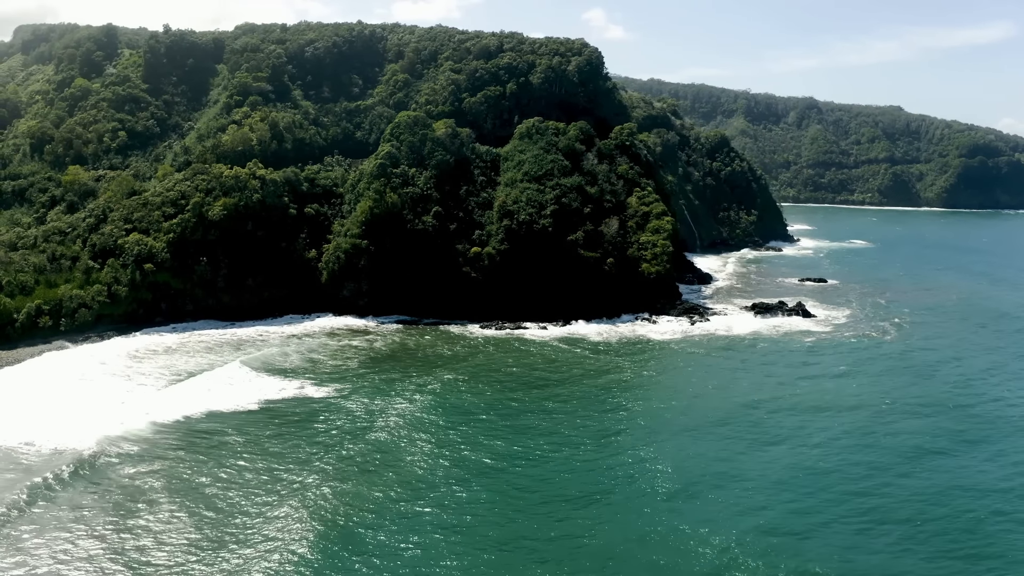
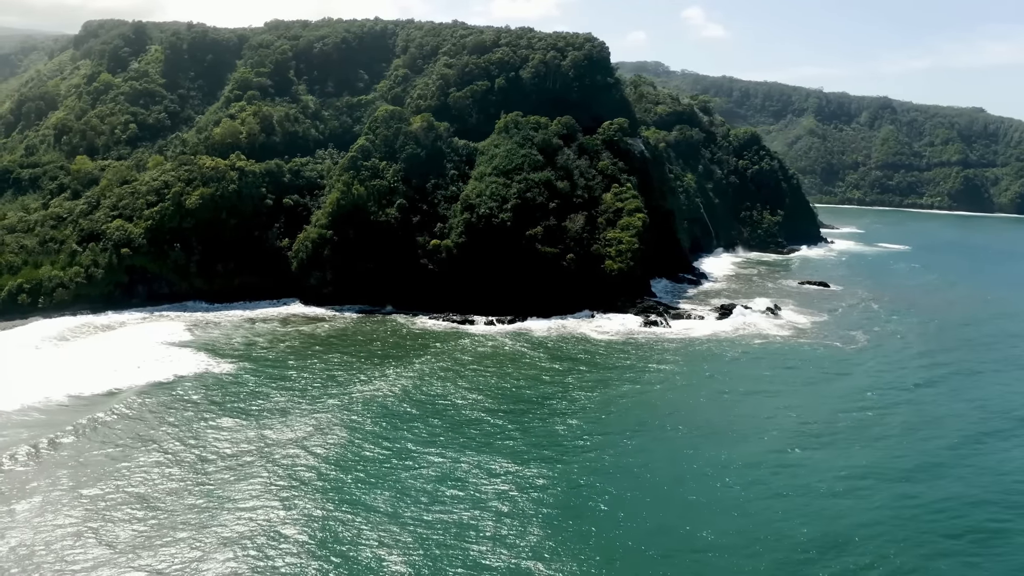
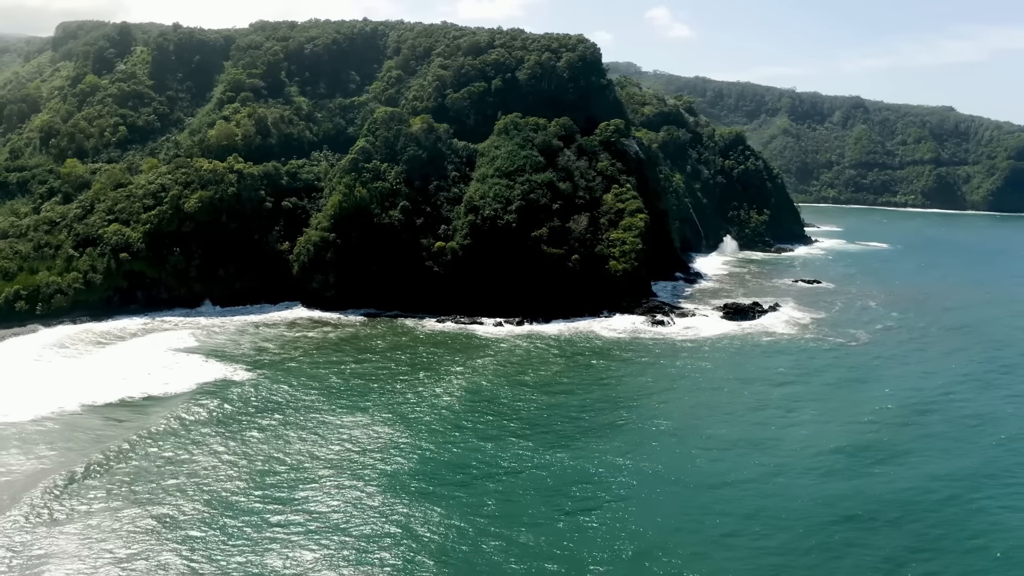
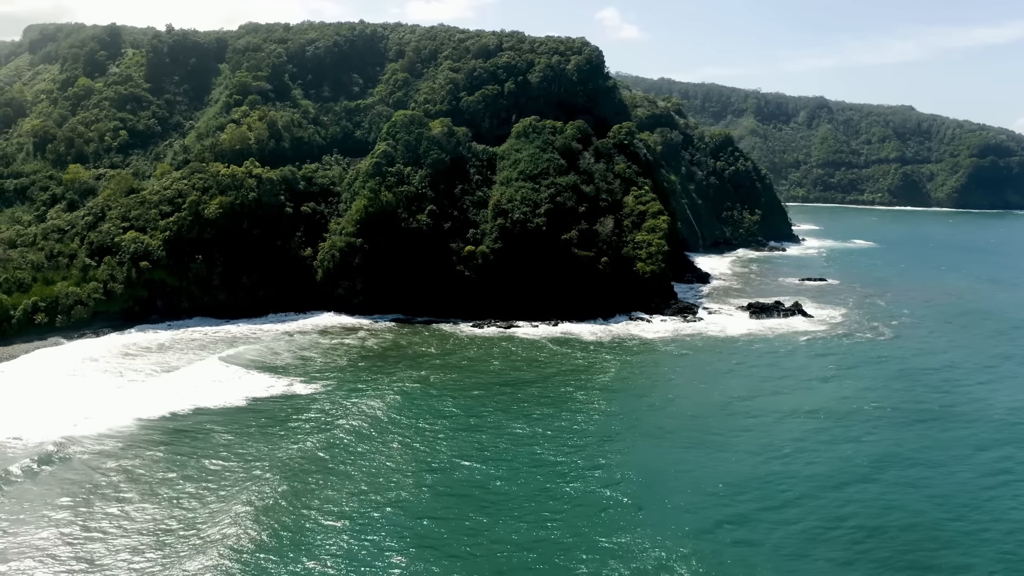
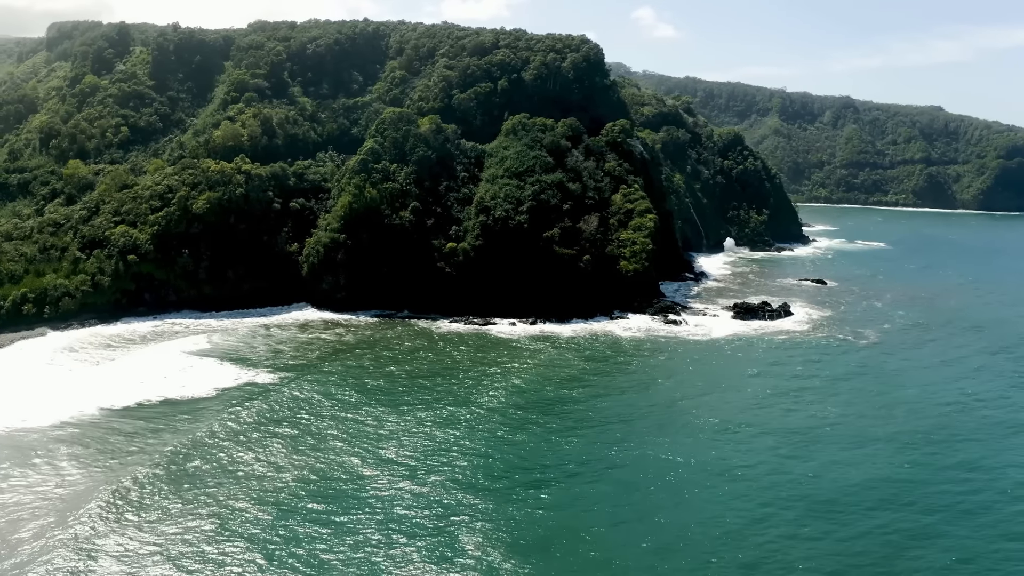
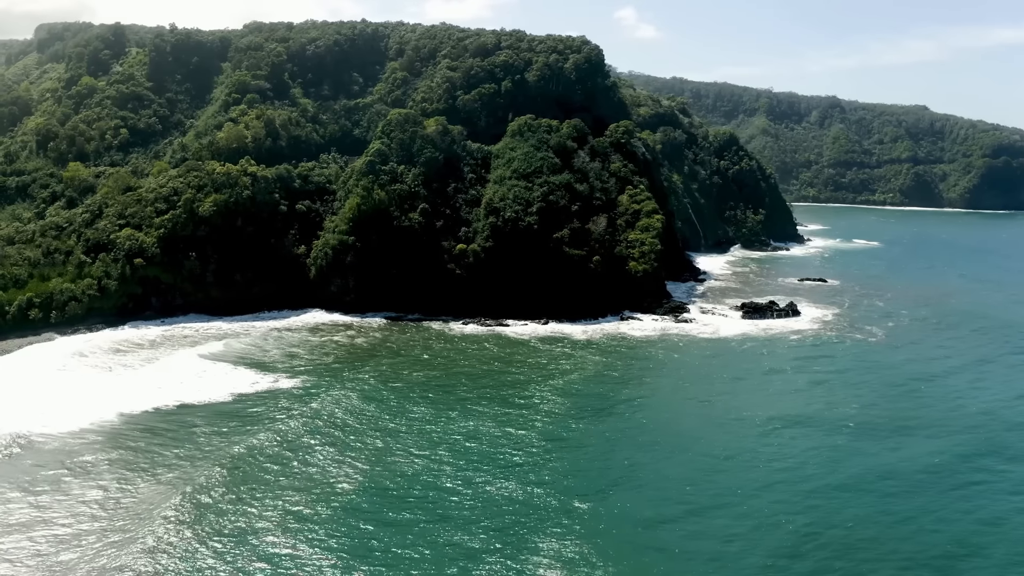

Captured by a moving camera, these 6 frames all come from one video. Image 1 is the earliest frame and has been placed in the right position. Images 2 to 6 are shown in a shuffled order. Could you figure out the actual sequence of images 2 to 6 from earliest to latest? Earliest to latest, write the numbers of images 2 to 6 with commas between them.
4, 6, 5, 3, 2
